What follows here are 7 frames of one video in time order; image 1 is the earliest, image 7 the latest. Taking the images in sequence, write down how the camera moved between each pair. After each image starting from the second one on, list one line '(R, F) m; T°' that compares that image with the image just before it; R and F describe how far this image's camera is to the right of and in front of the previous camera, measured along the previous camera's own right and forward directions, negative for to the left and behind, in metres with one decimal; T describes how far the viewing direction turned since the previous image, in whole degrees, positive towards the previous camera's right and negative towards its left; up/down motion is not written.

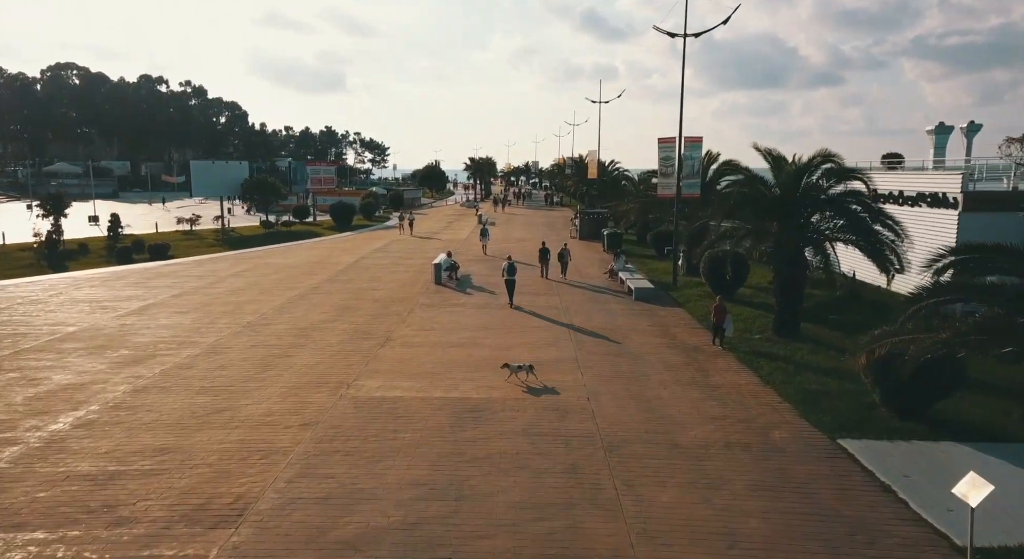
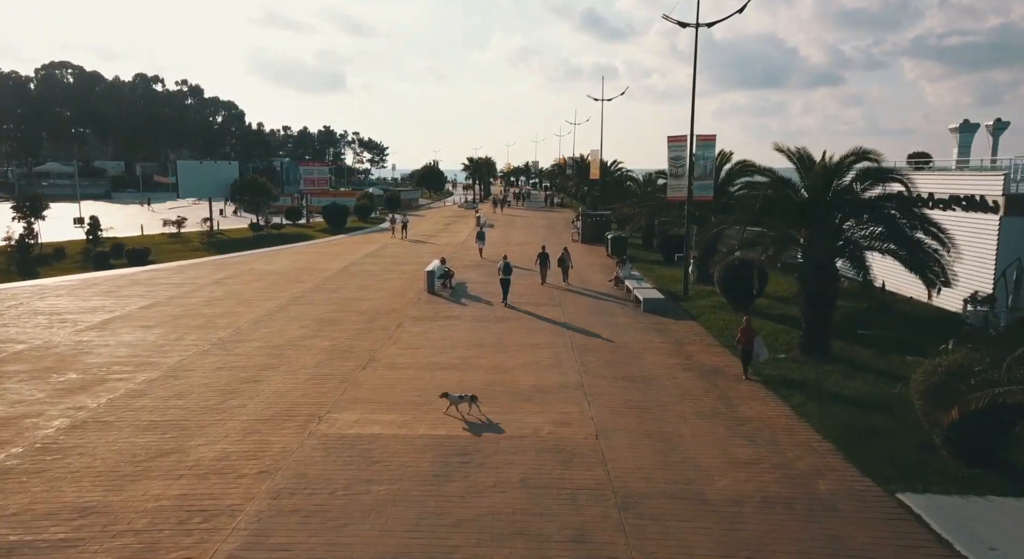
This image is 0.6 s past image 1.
(+0.1, +1.4) m; 0°
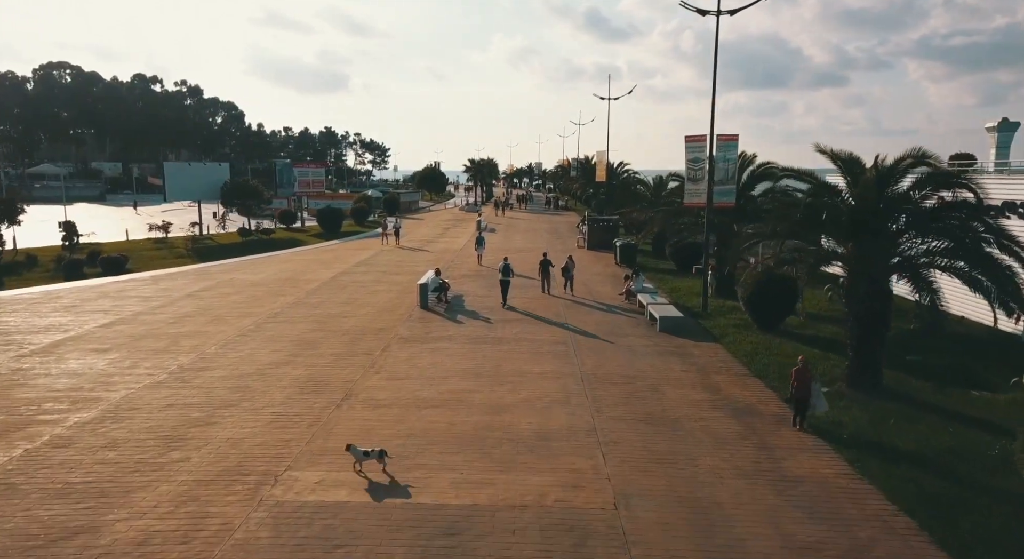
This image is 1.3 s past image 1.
(+0.1, +1.7) m; 0°
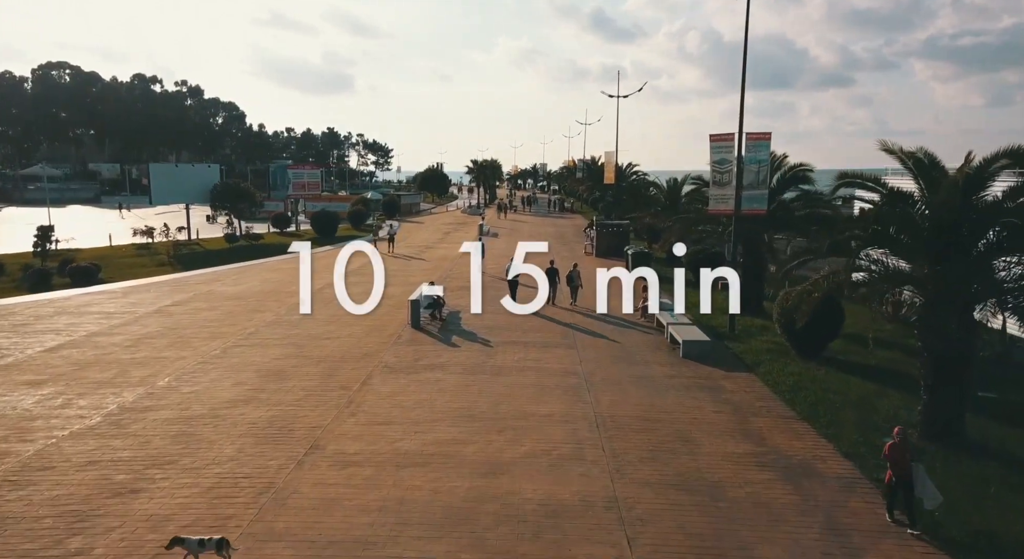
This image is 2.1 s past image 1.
(0.0, +1.9) m; 0°
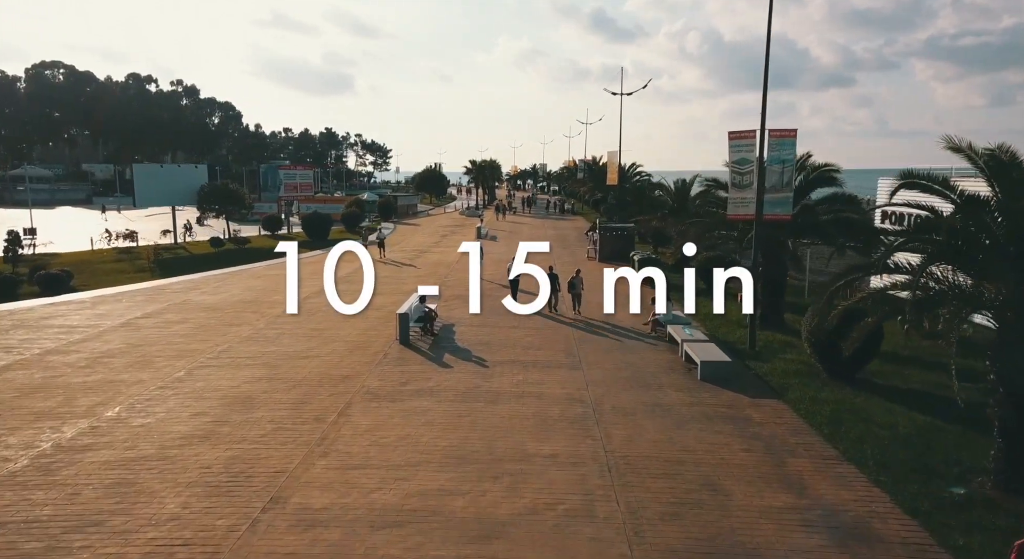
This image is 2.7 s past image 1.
(0.0, +1.4) m; 0°
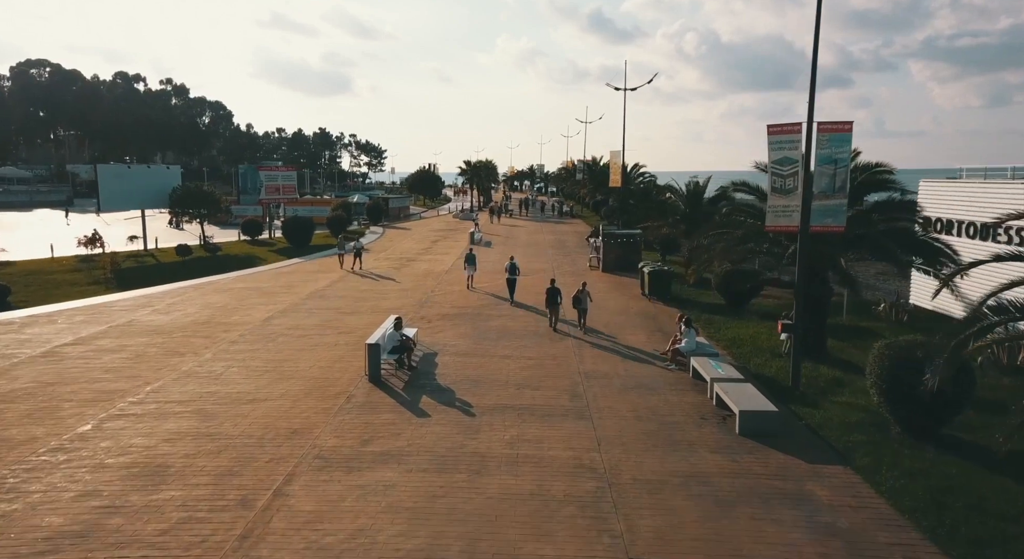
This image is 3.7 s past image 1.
(+0.1, +2.4) m; 0°
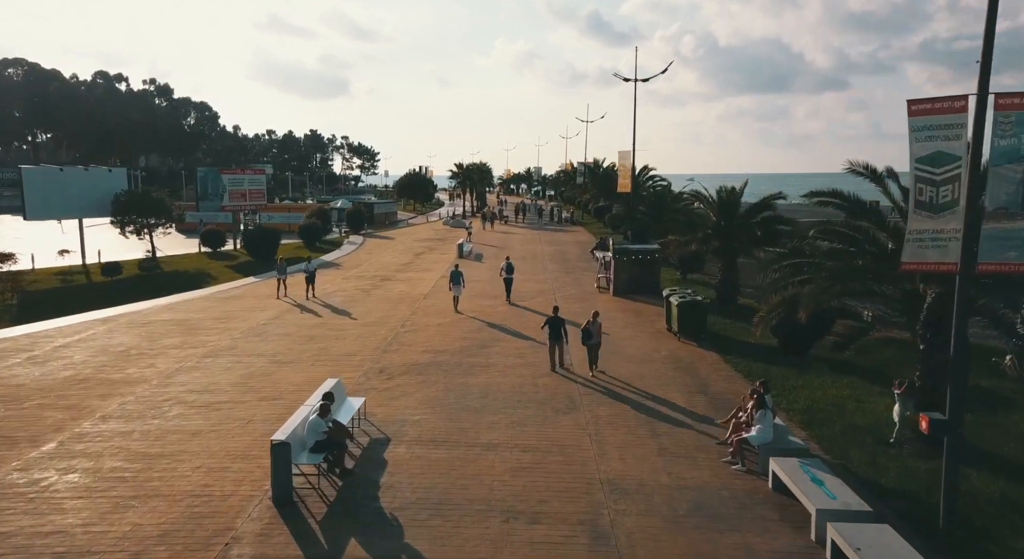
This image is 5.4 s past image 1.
(+0.2, +4.1) m; 0°
